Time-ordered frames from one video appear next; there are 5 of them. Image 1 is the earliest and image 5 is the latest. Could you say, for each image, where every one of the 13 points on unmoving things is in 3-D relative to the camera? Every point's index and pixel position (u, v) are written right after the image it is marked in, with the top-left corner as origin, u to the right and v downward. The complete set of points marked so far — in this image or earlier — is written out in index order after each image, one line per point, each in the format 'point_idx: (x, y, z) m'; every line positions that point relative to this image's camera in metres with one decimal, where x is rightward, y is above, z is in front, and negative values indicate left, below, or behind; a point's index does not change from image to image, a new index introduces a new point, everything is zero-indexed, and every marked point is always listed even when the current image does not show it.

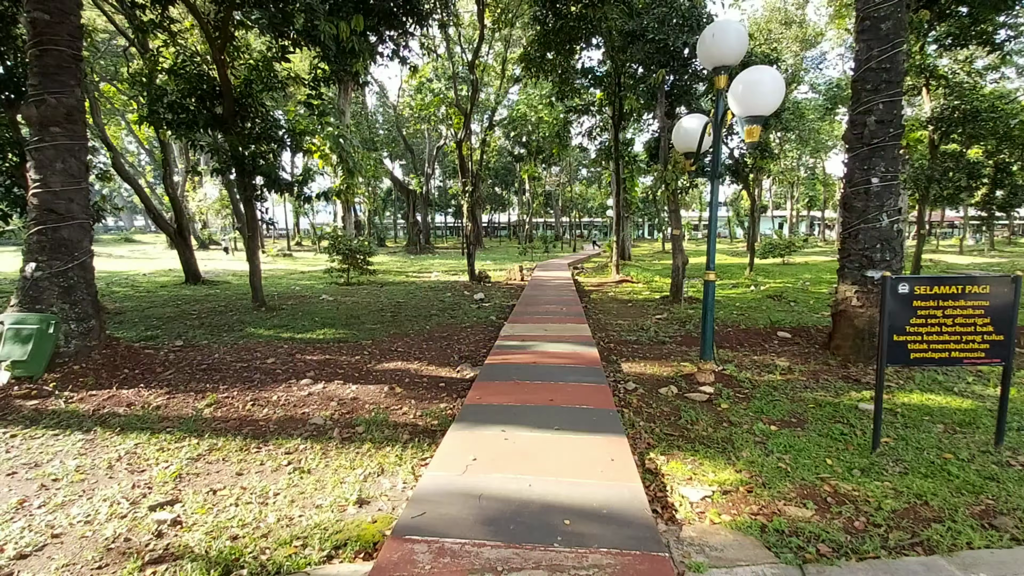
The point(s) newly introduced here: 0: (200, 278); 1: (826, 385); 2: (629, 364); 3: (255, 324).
0: (-7.1, +0.2, +11.2) m
1: (+2.1, -0.7, +3.3) m
2: (+1.0, -0.6, +4.0) m
3: (-3.3, -0.5, +6.3) m
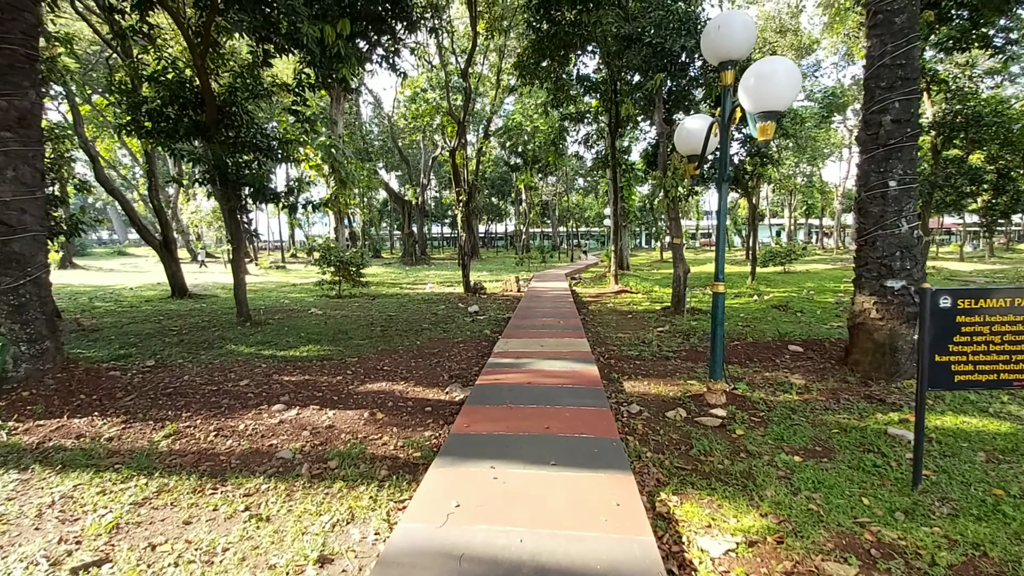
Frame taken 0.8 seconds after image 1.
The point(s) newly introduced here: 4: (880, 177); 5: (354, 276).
0: (-7.2, -0.1, +10.9) m
1: (+2.1, -0.7, +3.1) m
2: (+0.9, -0.7, +3.7) m
3: (-3.4, -0.7, +6.0) m
4: (+2.7, +0.8, +3.5) m
5: (-3.6, +0.3, +11.1) m
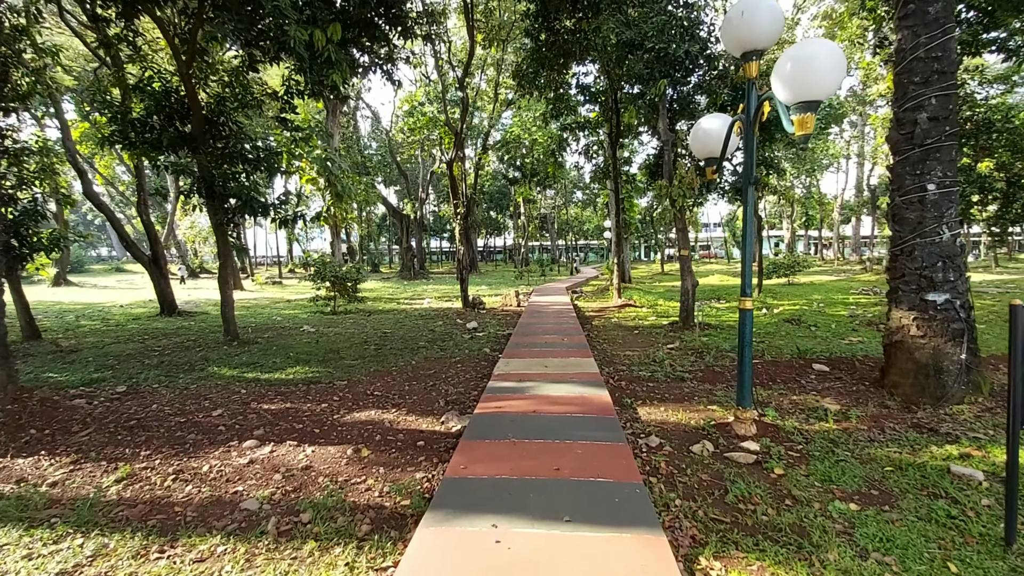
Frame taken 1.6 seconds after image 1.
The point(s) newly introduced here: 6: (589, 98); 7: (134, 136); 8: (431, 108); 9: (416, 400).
0: (-7.2, -0.5, +10.5) m
1: (+2.1, -0.8, +2.7) m
2: (+0.9, -0.8, +3.3) m
3: (-3.3, -0.9, +5.6) m
4: (+2.7, +0.7, +3.2) m
5: (-3.6, -0.1, +10.8) m
6: (+1.5, +3.8, +9.9) m
7: (-5.1, +2.0, +6.6) m
8: (-2.2, +4.8, +13.2) m
9: (-0.7, -0.8, +3.7) m
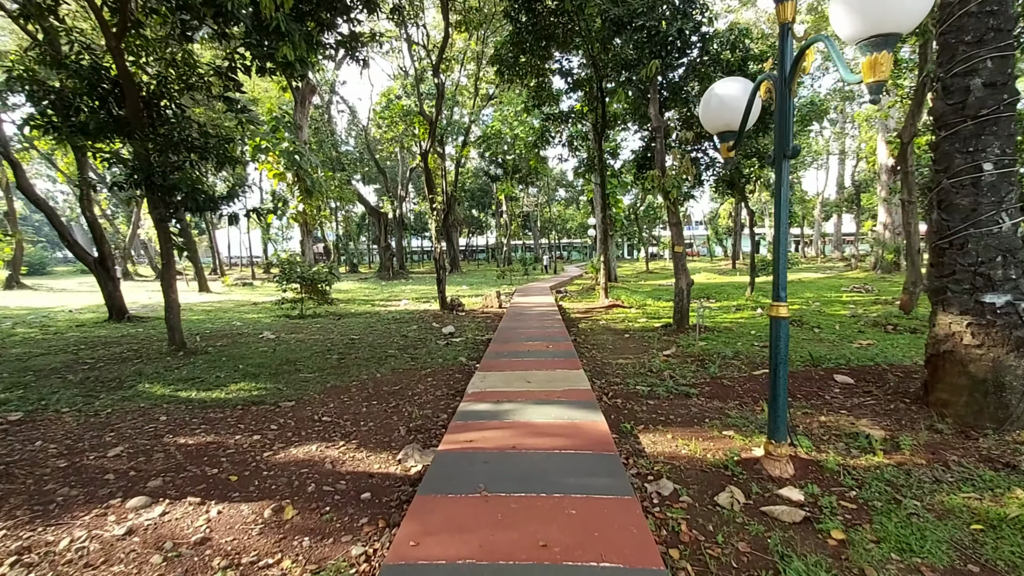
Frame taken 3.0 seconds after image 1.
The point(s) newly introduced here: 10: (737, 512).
0: (-7.6, -0.5, +9.7) m
1: (+2.0, -0.8, +2.2) m
2: (+0.8, -0.8, +2.8) m
3: (-3.6, -0.9, +4.9) m
4: (+2.5, +0.7, +2.7) m
5: (-4.0, -0.1, +10.0) m
6: (+1.1, +3.8, +9.3) m
7: (-5.3, +2.0, +5.8) m
8: (-2.7, +4.8, +12.5) m
9: (-0.9, -0.9, +3.0) m
10: (+0.9, -0.9, +1.9) m
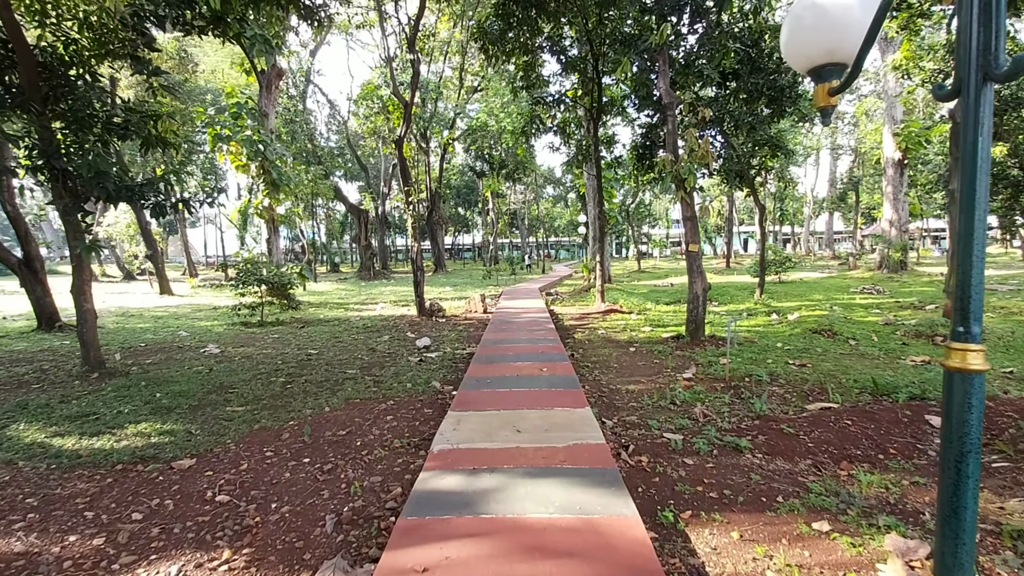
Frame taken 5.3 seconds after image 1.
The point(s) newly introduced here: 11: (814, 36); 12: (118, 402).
0: (-7.8, -0.6, +8.5) m
1: (+1.9, -0.9, +1.2) m
2: (+0.7, -0.9, +1.8) m
3: (-3.7, -1.0, +3.8) m
4: (+2.4, +0.6, +1.8) m
5: (-4.2, -0.2, +8.9) m
6: (+0.9, +3.8, +8.3) m
7: (-5.5, +1.9, +4.7) m
8: (-3.0, +4.8, +11.4) m
9: (-0.9, -1.0, +2.0) m
10: (+0.8, -1.0, +1.0) m
11: (+1.0, +0.9, +1.7) m
12: (-3.3, -0.9, +4.1) m
